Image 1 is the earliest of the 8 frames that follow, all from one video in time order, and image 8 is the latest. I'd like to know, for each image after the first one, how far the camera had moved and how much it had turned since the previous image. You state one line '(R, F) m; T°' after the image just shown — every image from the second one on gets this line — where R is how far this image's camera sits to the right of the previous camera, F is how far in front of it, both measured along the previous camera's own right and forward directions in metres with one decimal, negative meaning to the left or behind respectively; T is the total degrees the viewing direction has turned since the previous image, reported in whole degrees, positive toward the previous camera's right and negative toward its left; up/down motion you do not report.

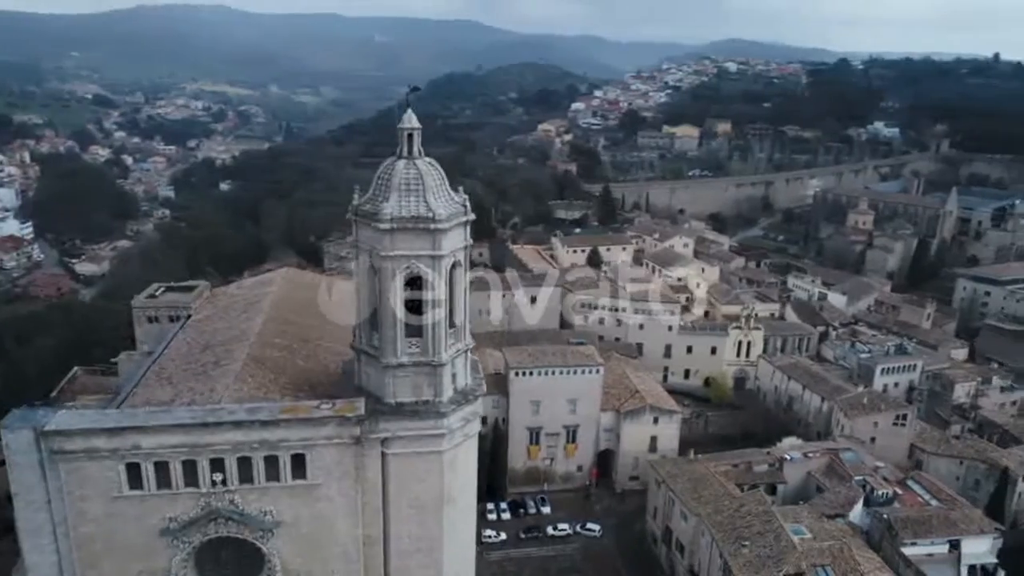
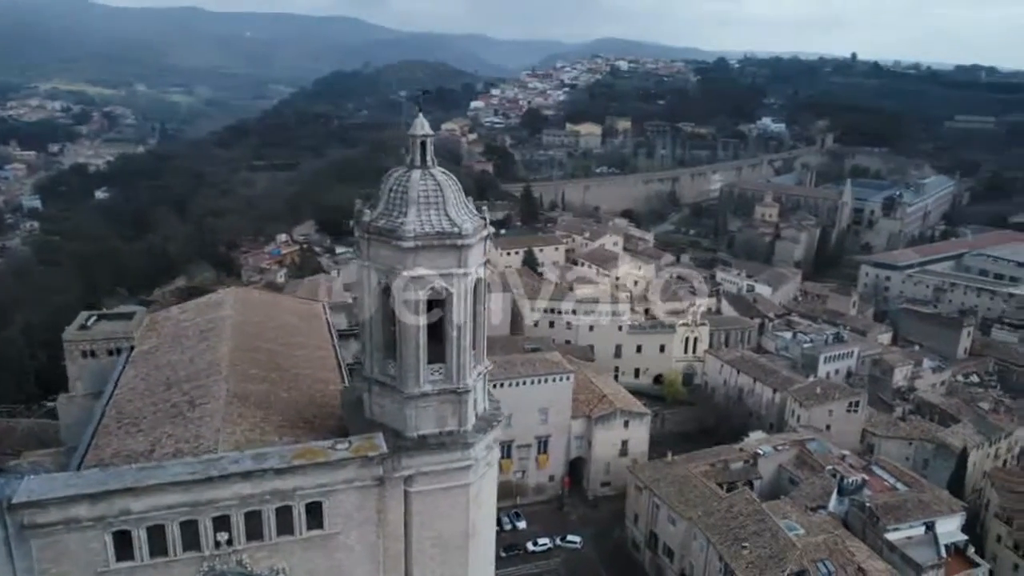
(-2.6, +1.2) m; +9°
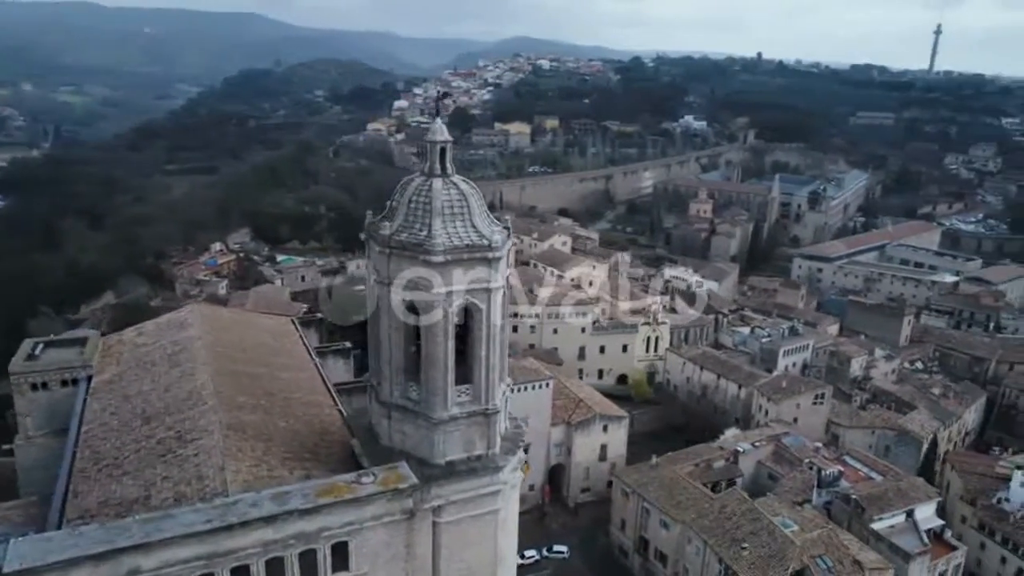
(-1.9, +0.8) m; +6°
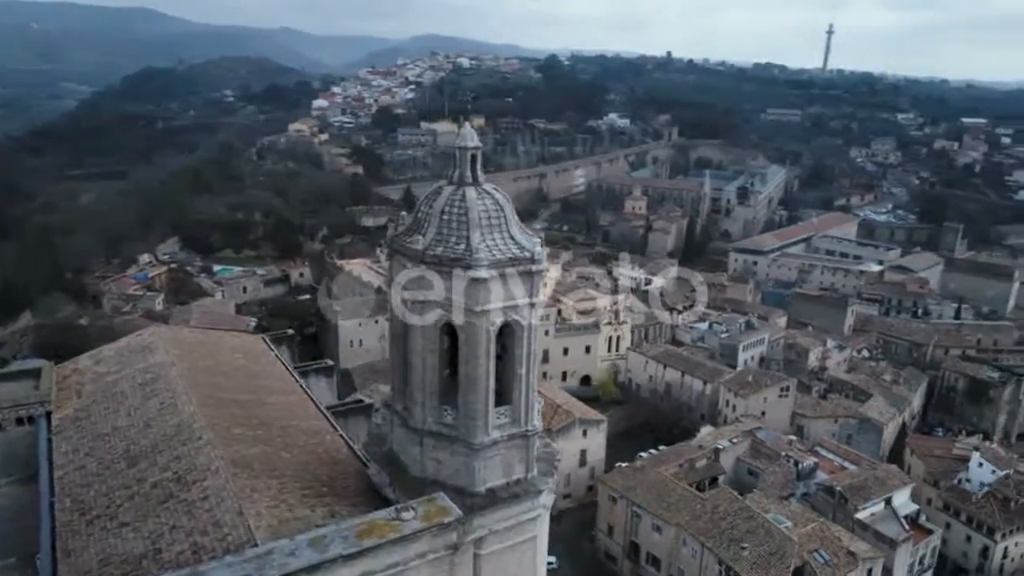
(-2.0, +0.8) m; +7°
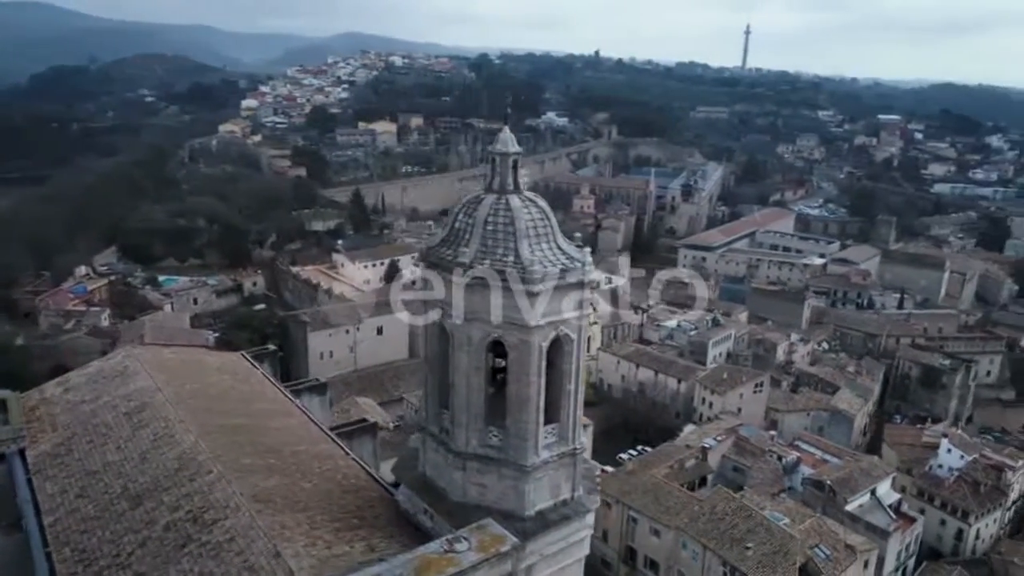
(-1.8, +0.7) m; +6°
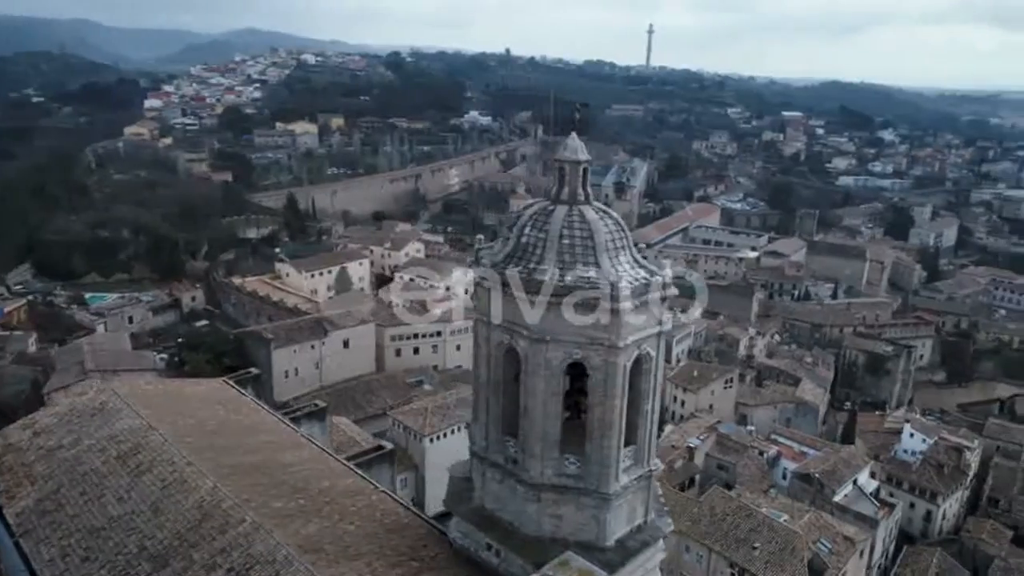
(-2.3, +0.9) m; +7°
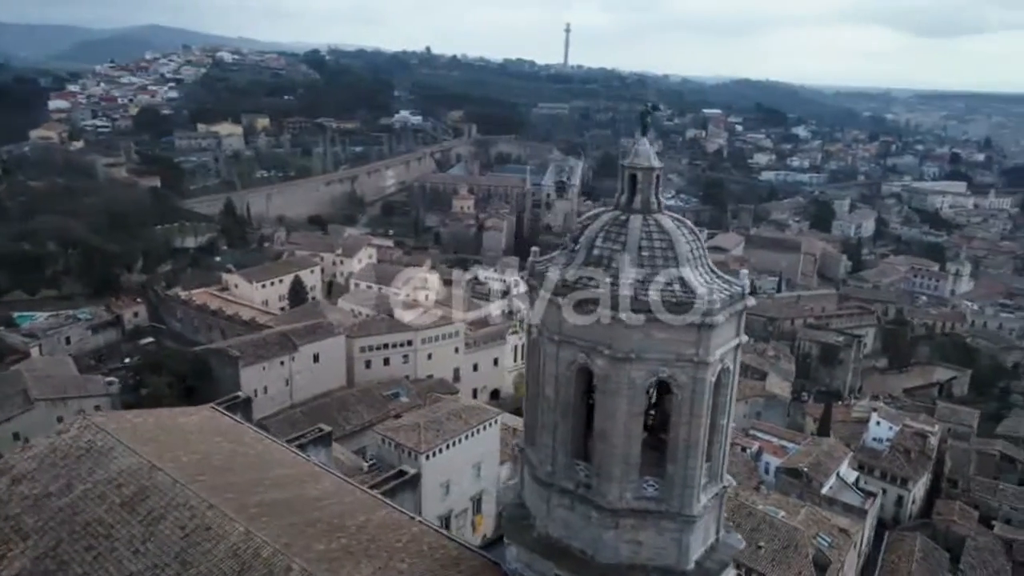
(-2.0, +0.8) m; +6°
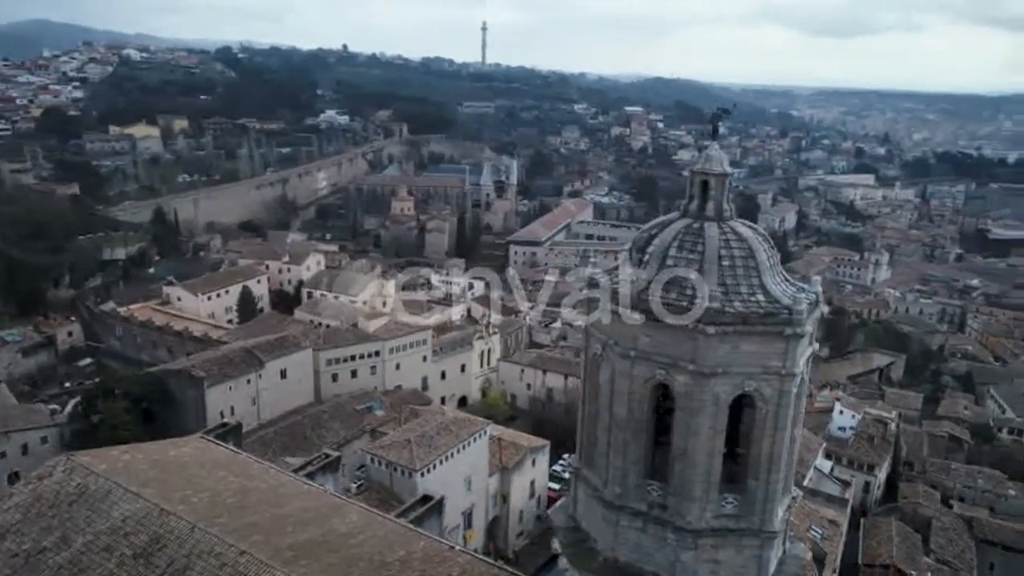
(-1.9, +0.7) m; +6°
